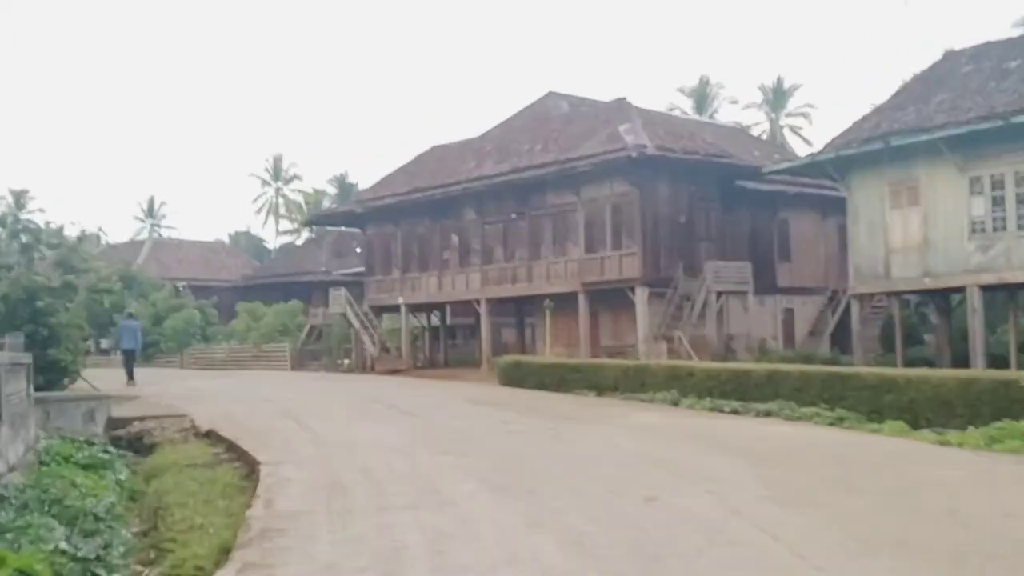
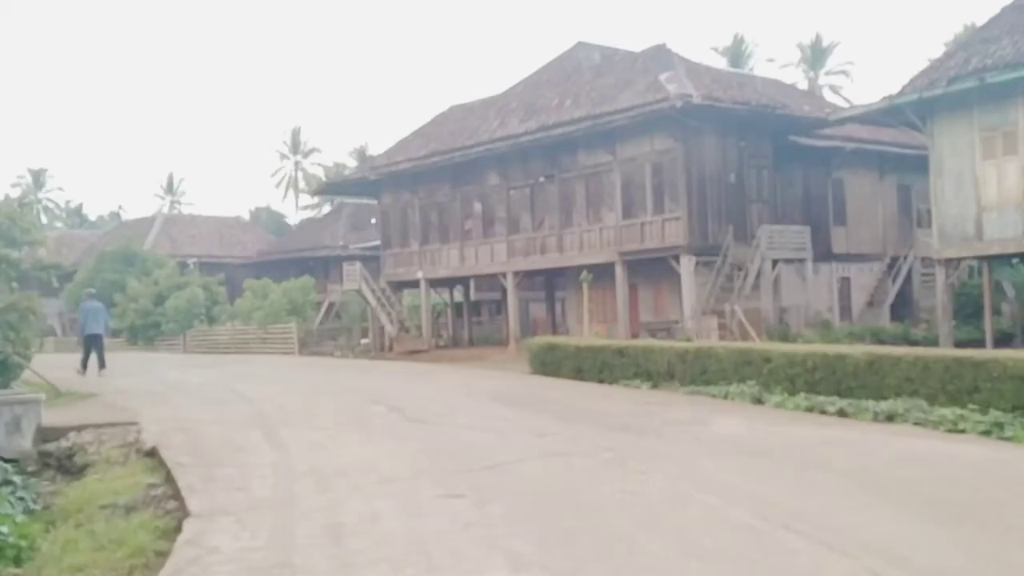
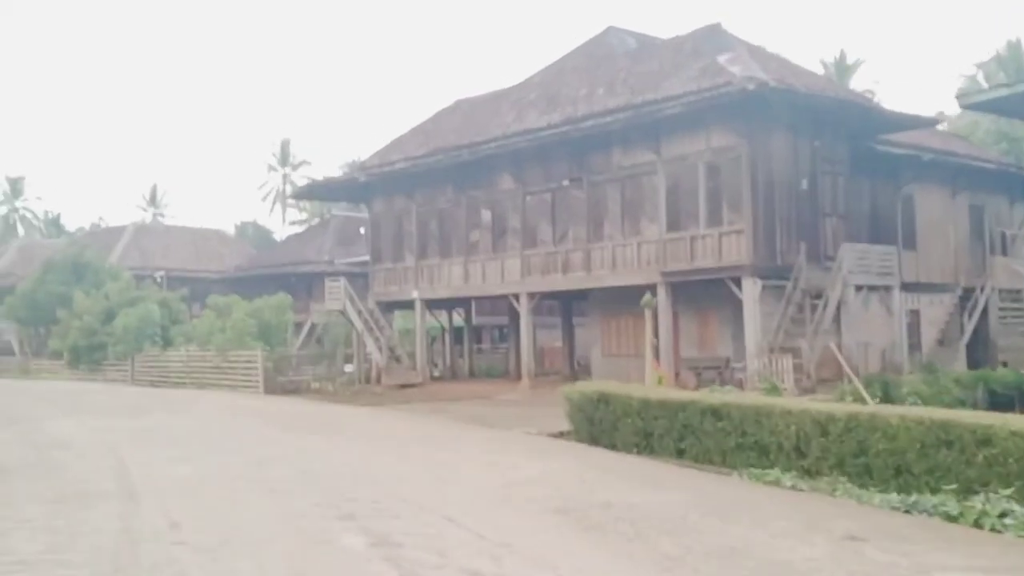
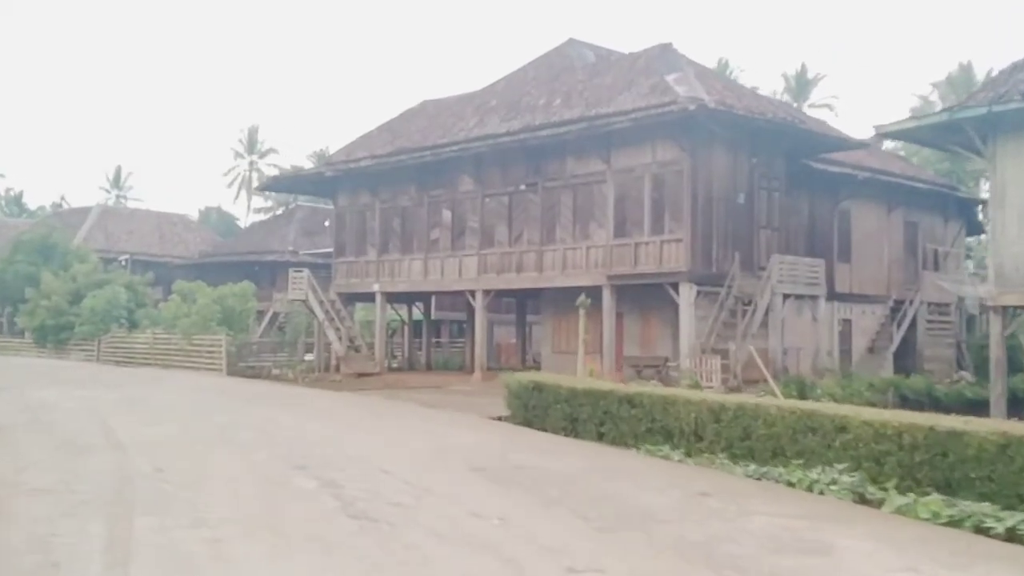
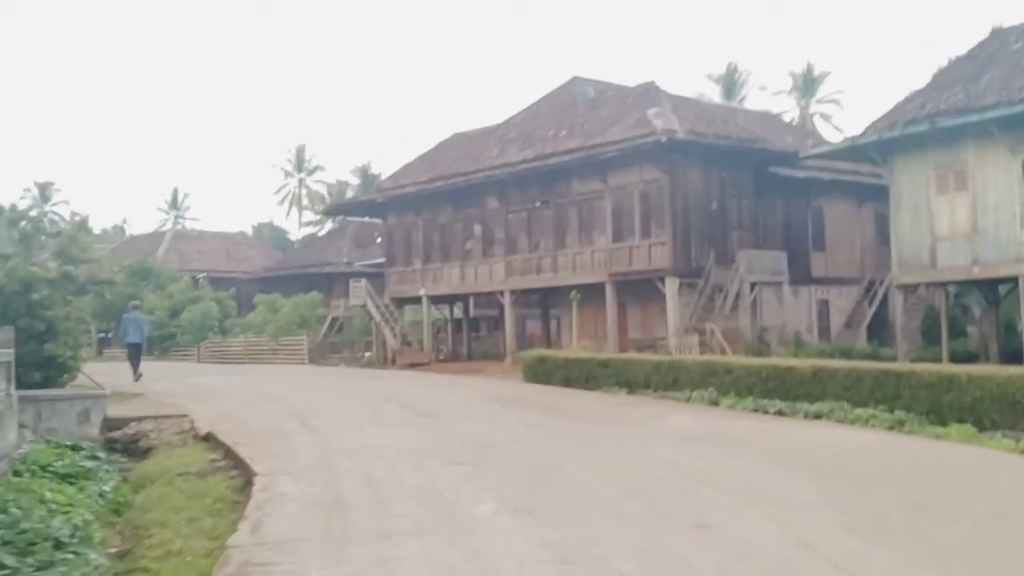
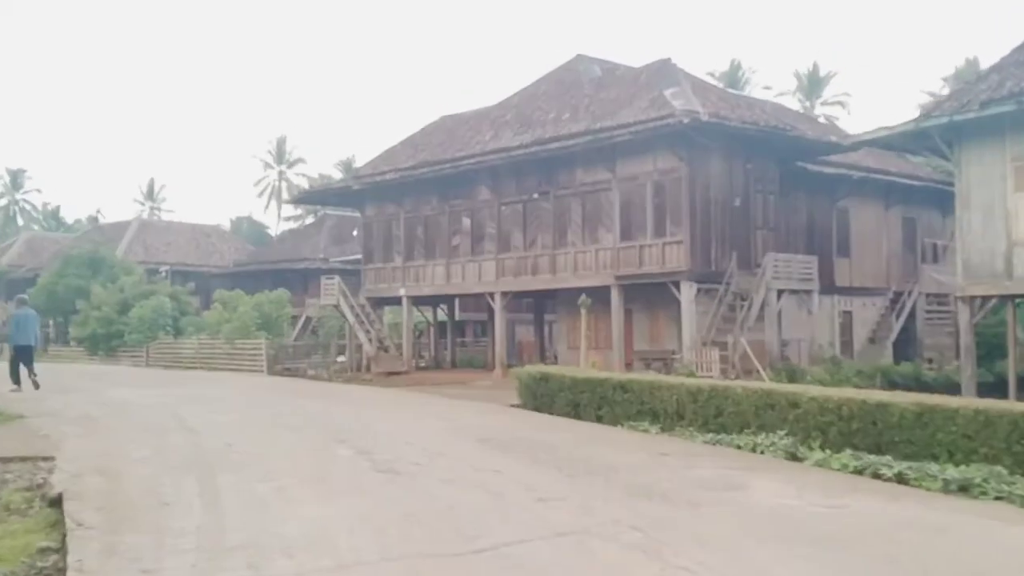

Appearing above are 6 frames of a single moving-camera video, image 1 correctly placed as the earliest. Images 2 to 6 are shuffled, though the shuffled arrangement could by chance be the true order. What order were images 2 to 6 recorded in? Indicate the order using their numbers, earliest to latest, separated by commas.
5, 2, 6, 4, 3
